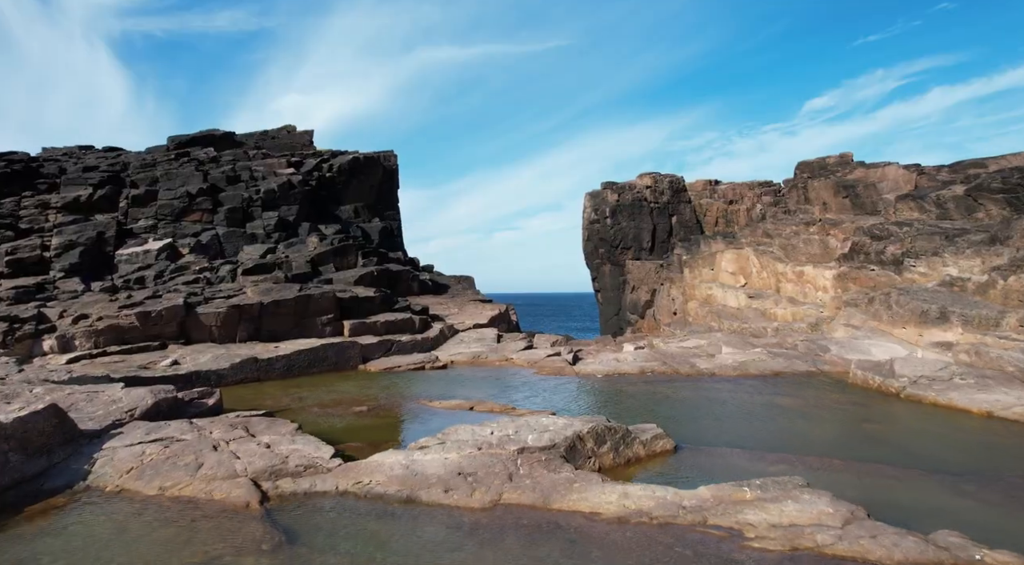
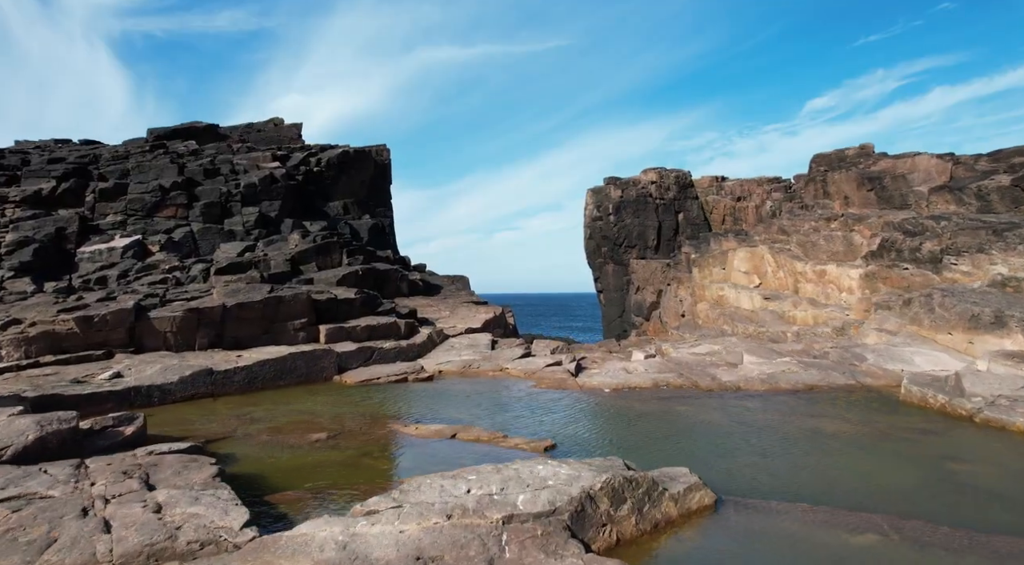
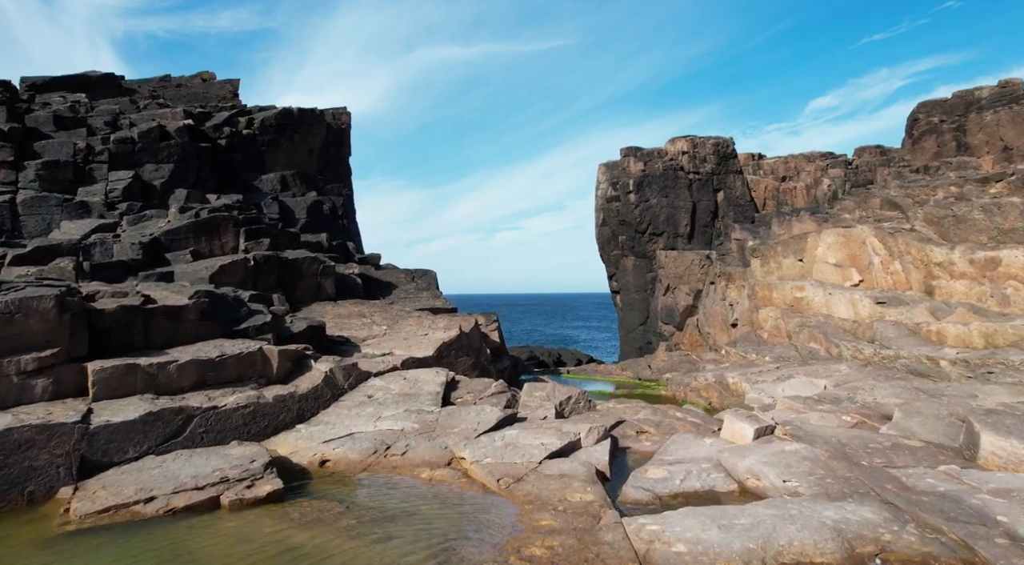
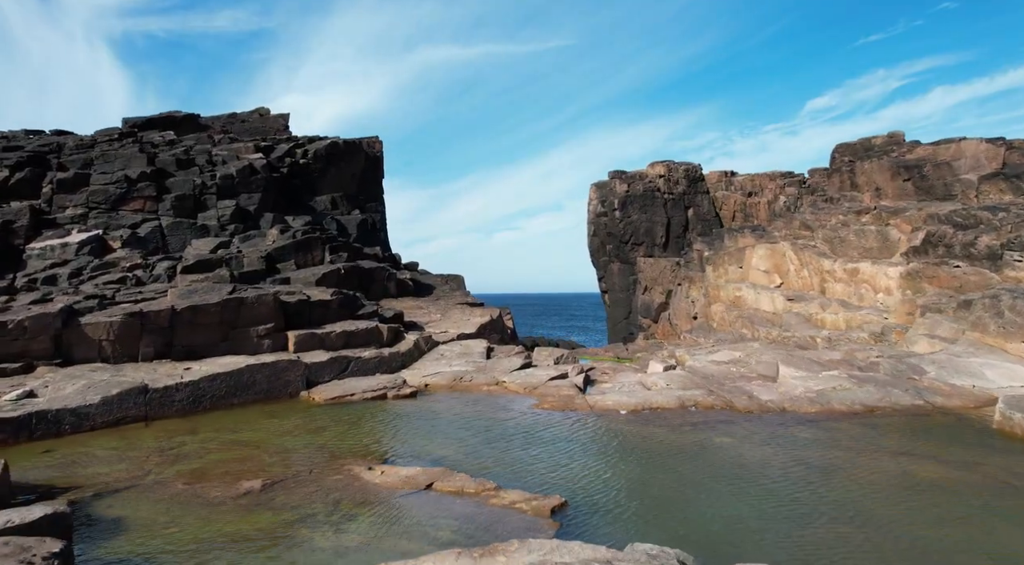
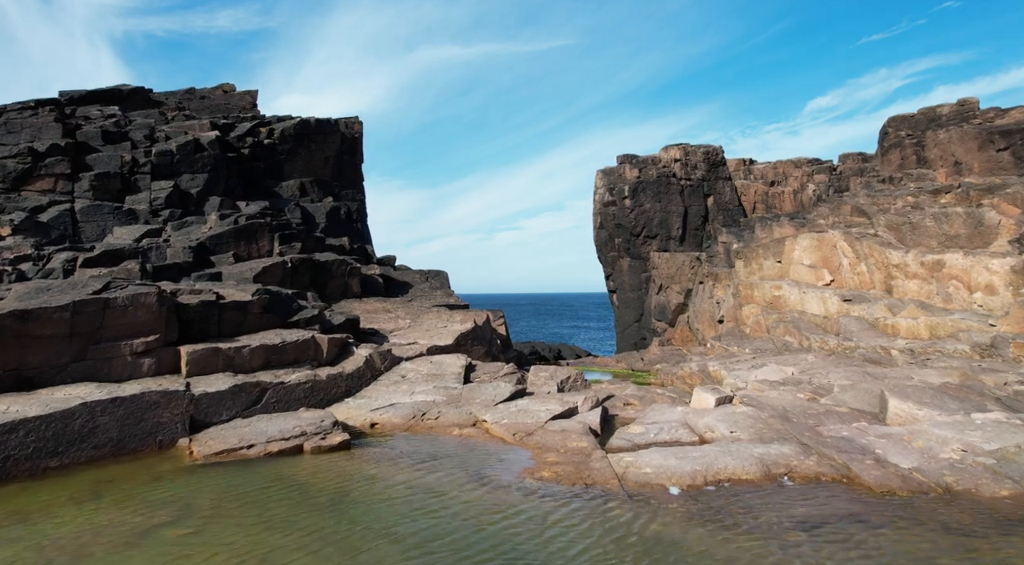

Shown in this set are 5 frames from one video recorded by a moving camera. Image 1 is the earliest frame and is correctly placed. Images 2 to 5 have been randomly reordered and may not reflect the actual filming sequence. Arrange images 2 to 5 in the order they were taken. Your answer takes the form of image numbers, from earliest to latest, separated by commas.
2, 4, 5, 3
